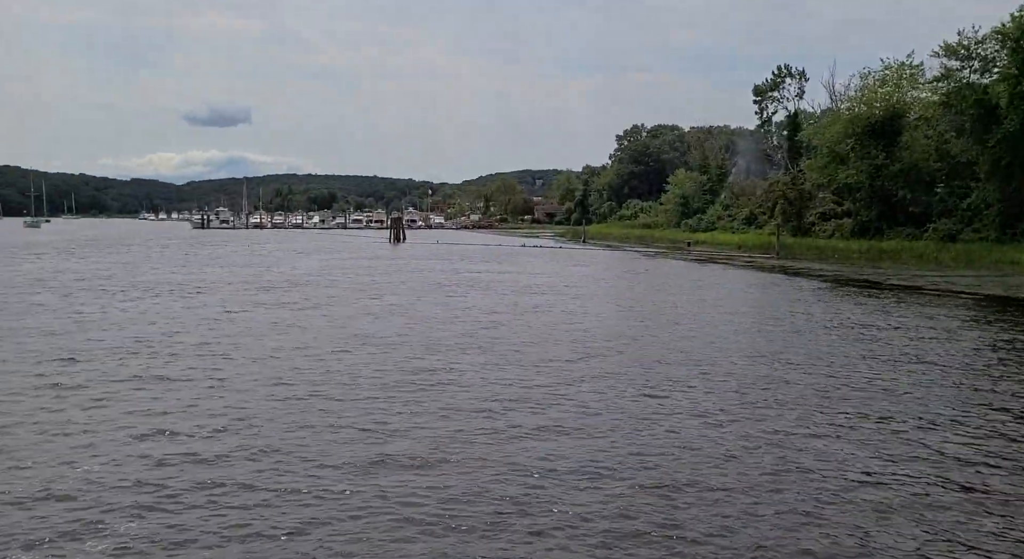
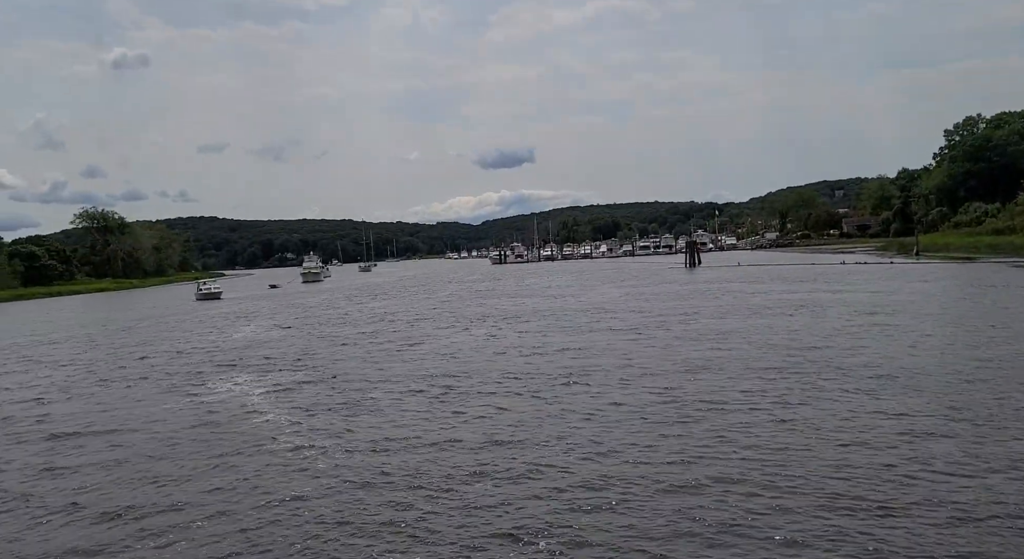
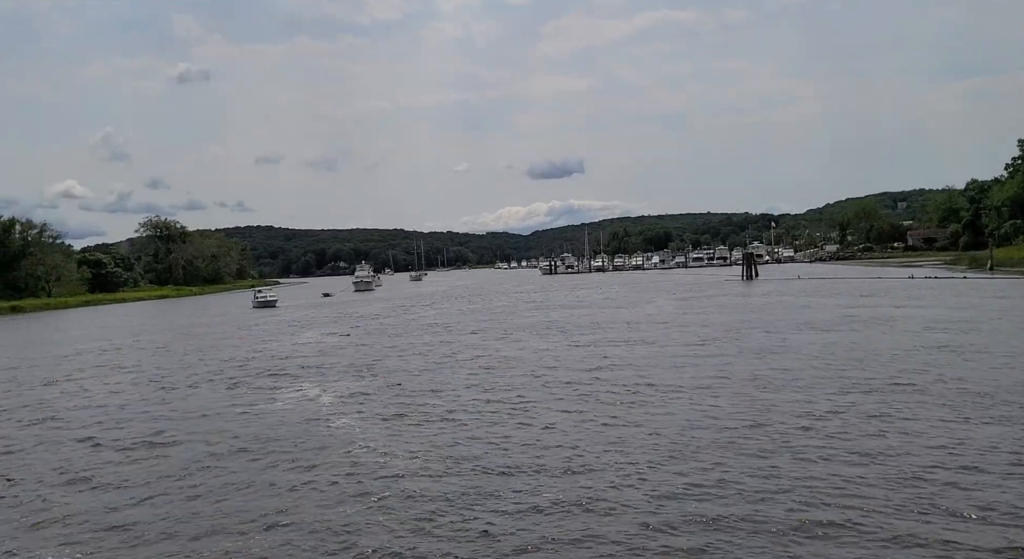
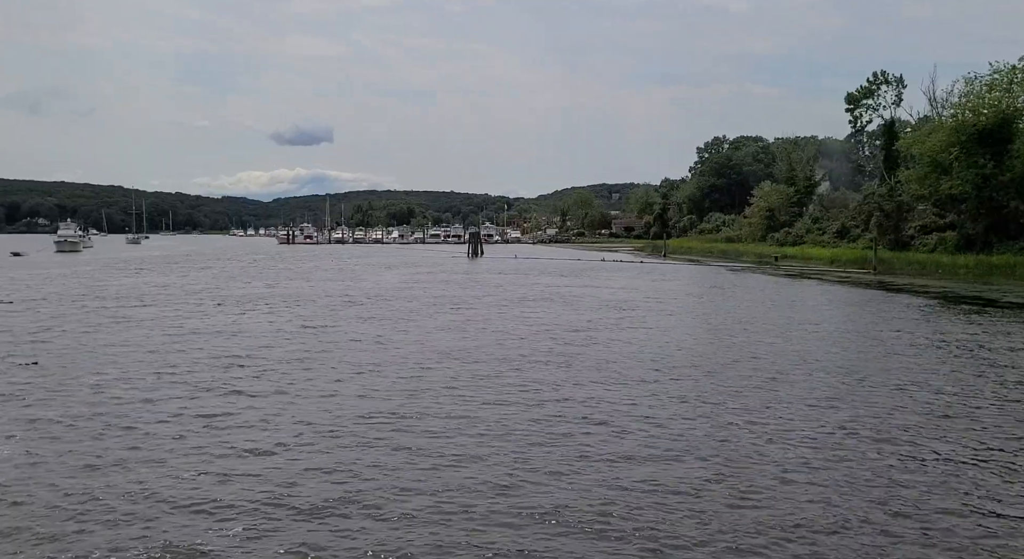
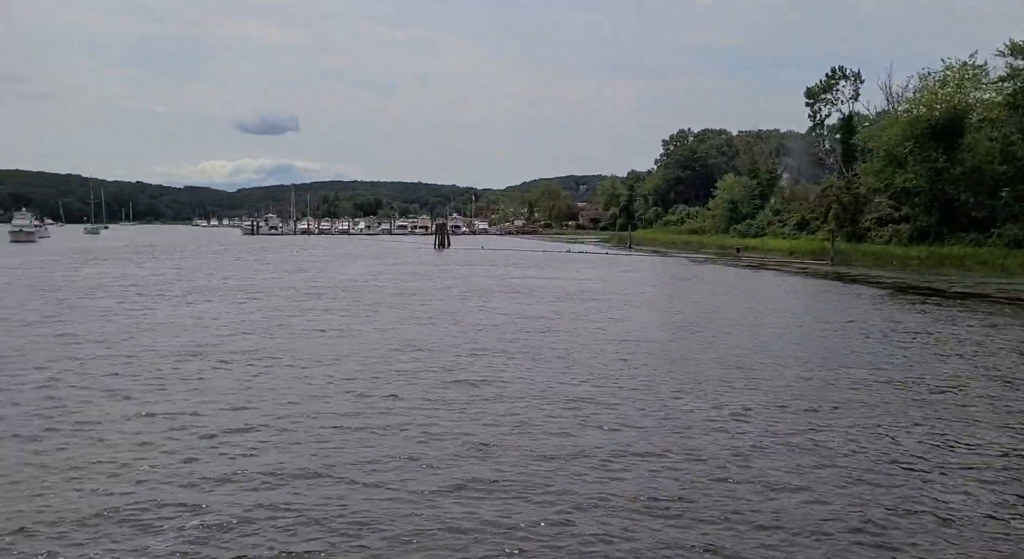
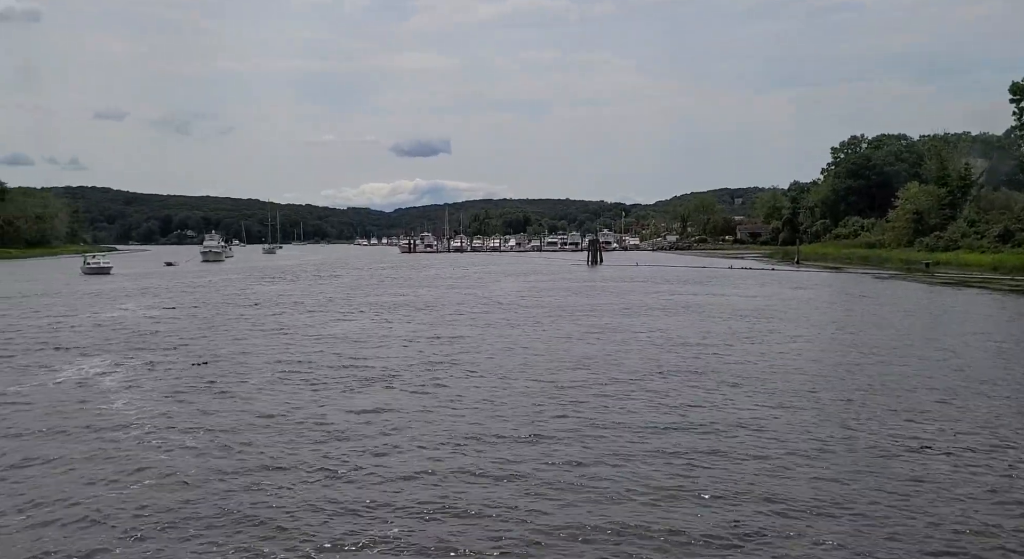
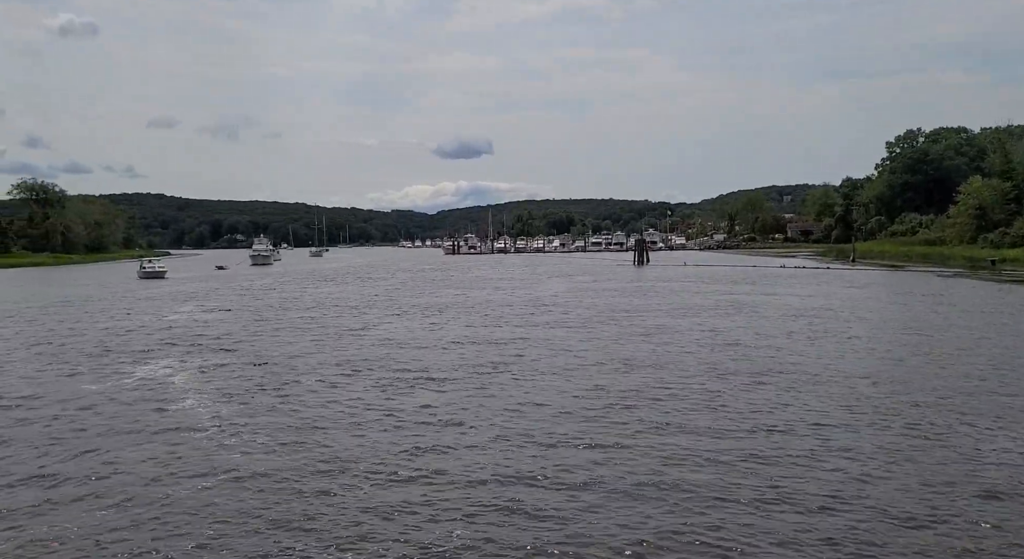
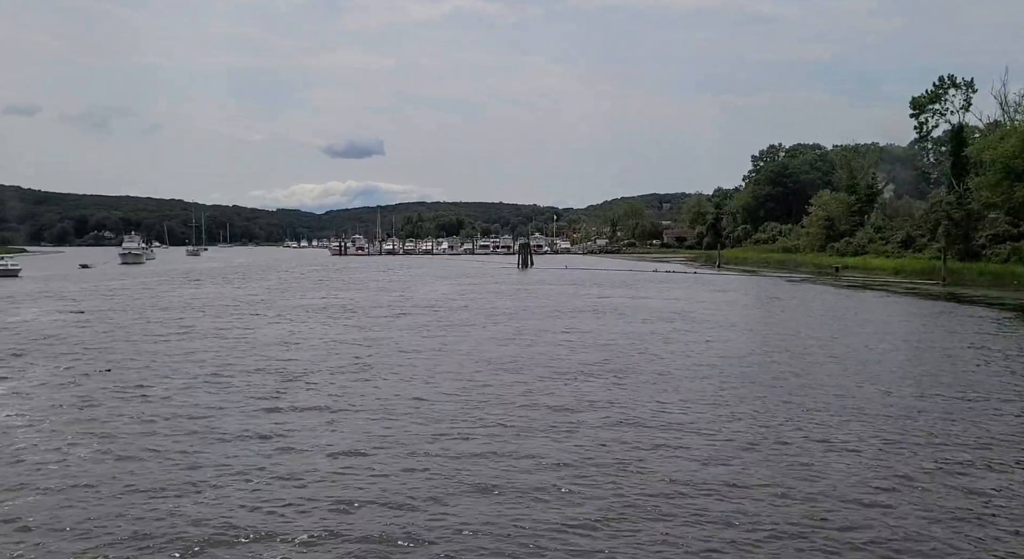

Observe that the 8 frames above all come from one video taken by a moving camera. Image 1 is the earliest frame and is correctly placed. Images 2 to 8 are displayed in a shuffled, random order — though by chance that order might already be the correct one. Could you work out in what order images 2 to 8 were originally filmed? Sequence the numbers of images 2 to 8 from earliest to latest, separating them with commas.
5, 4, 8, 6, 7, 2, 3
